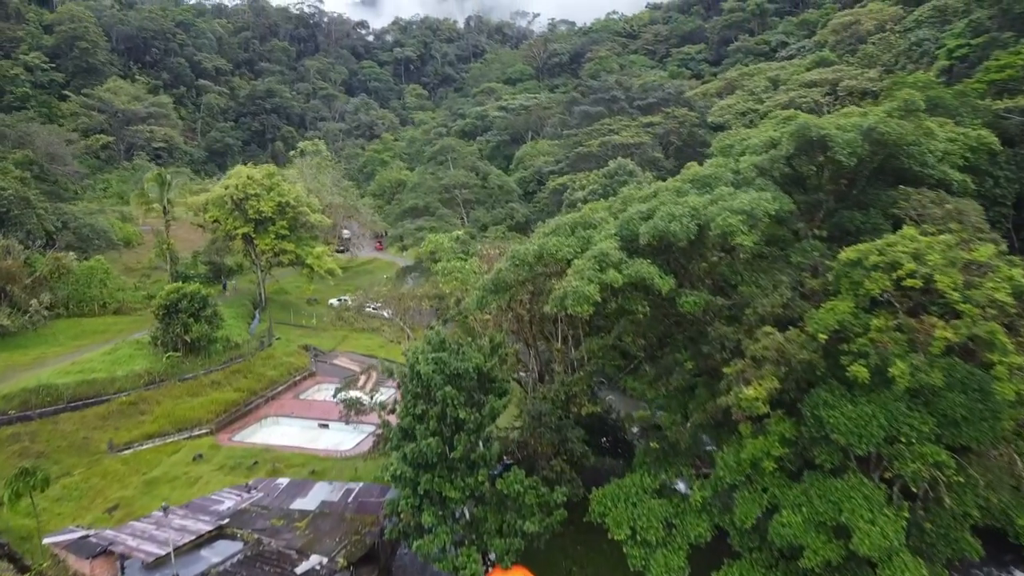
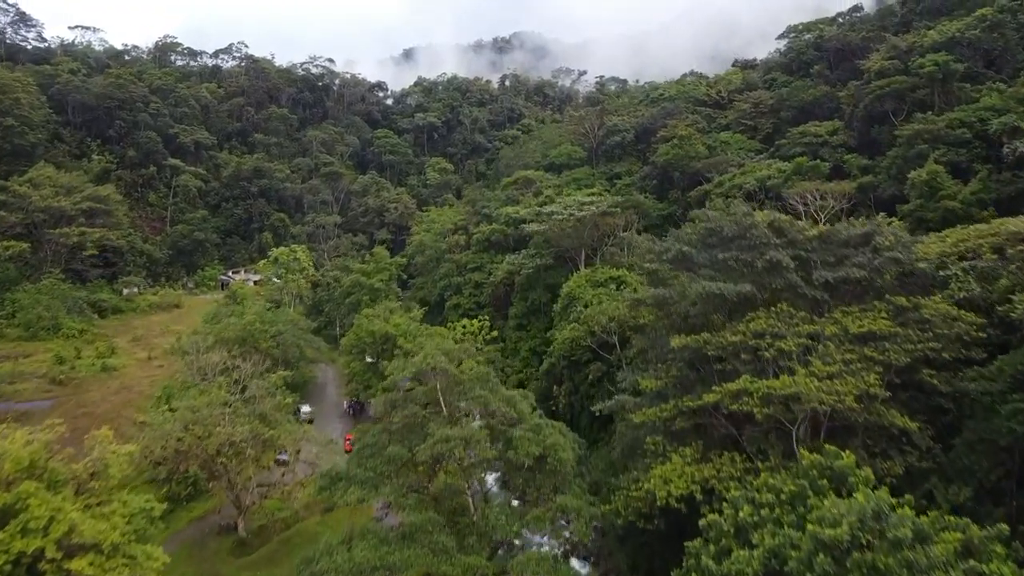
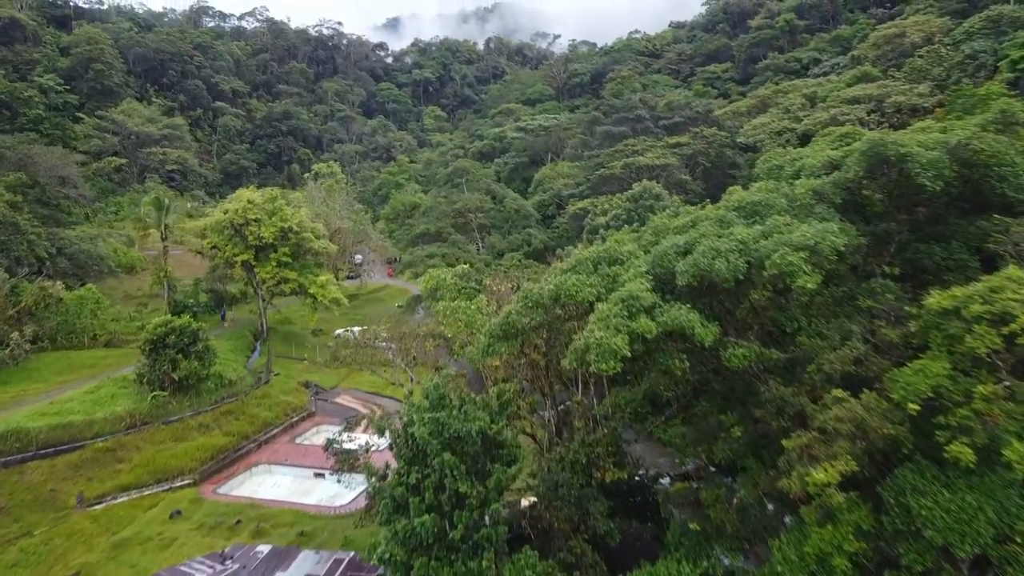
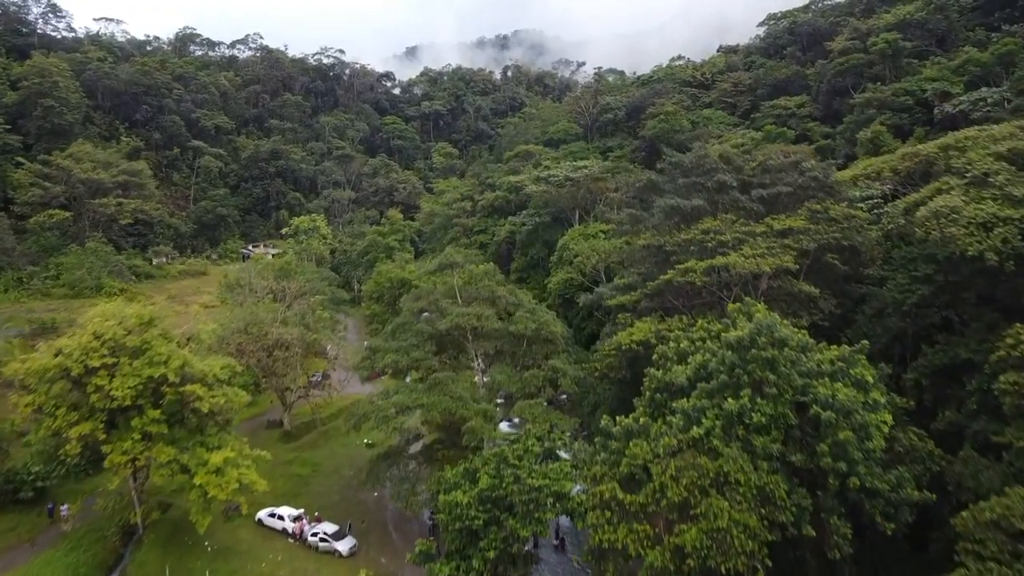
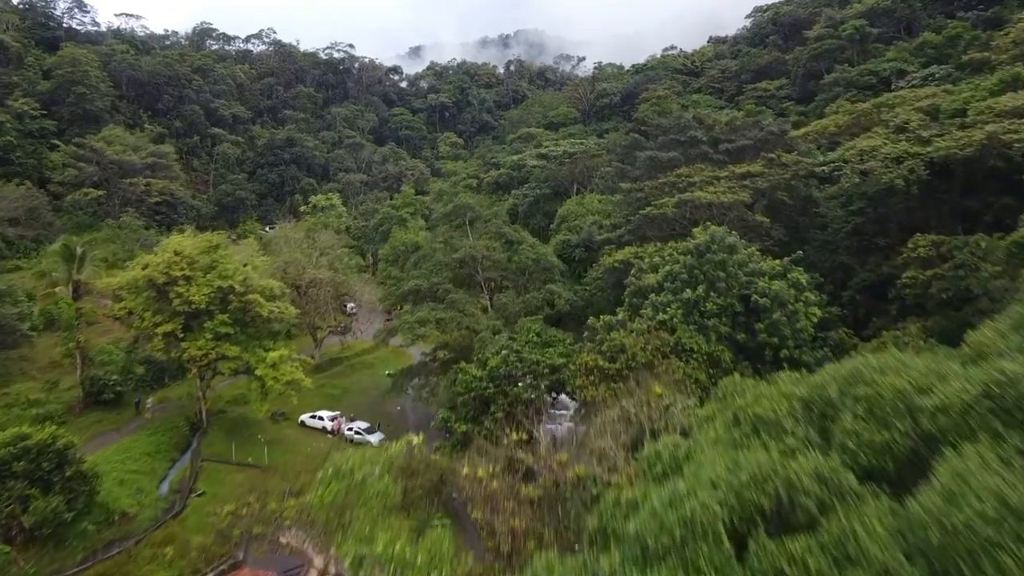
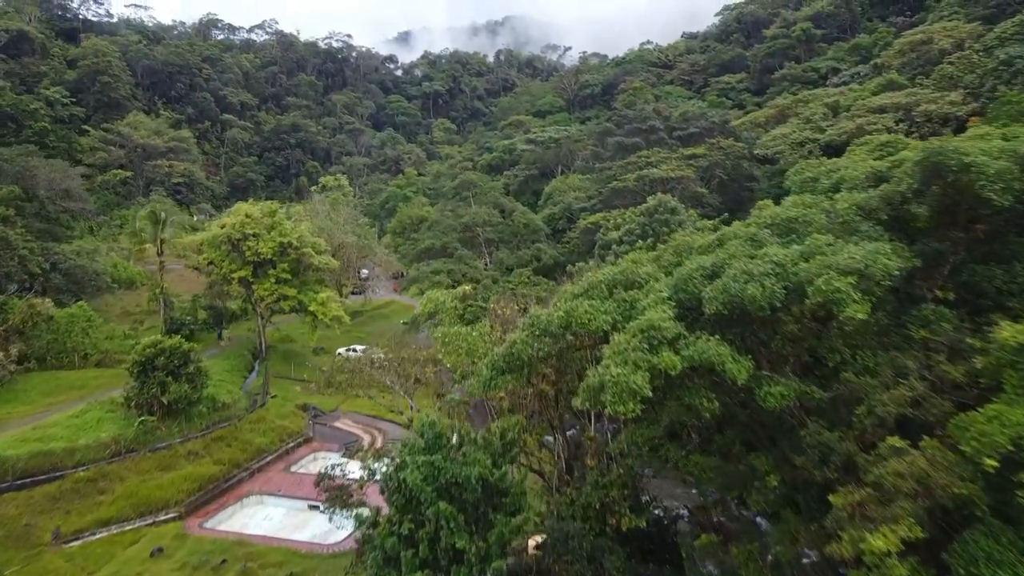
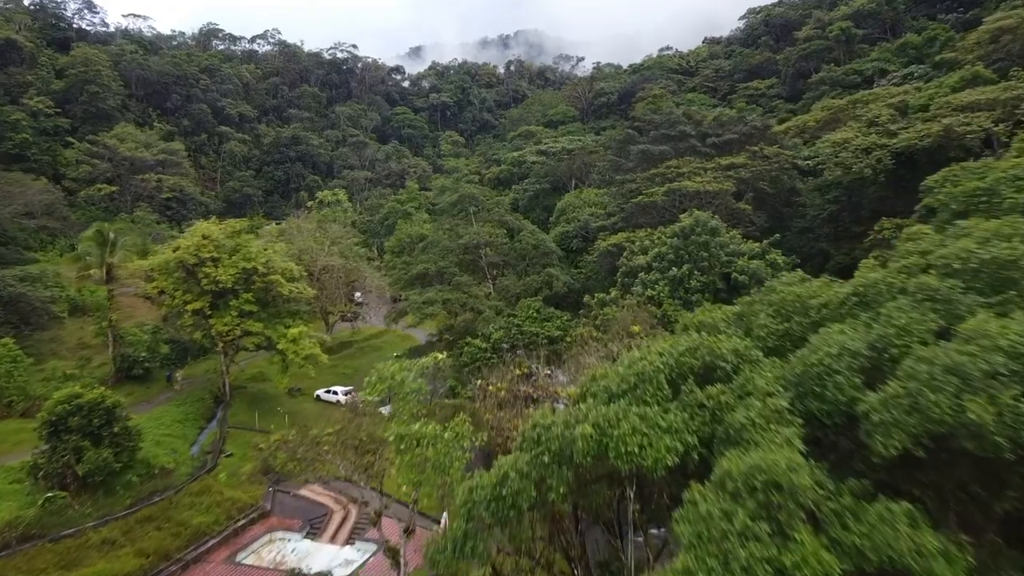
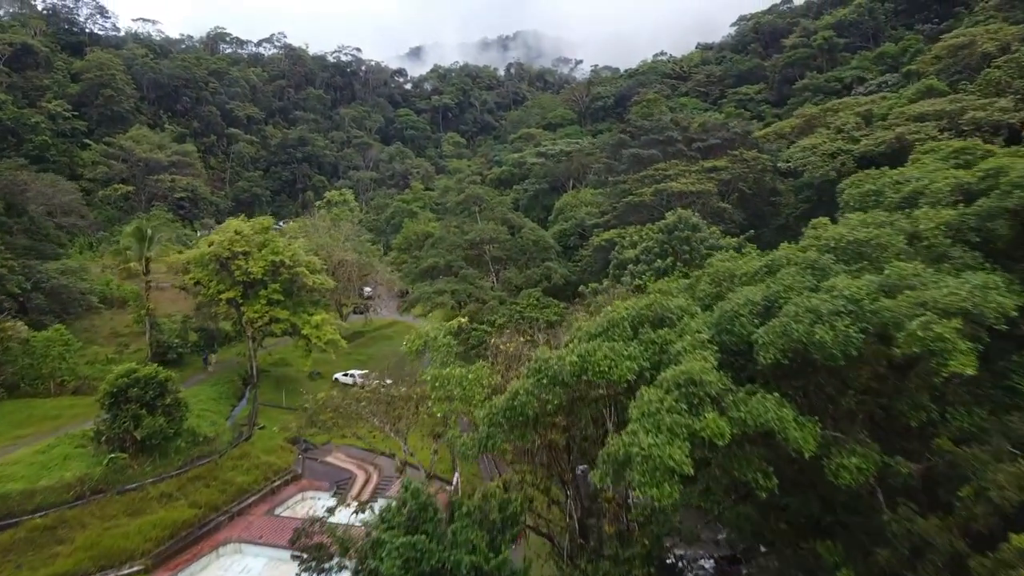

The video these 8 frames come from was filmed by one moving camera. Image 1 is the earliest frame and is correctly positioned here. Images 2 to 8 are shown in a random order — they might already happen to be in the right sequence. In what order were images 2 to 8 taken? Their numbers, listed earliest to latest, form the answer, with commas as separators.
3, 6, 8, 7, 5, 4, 2
